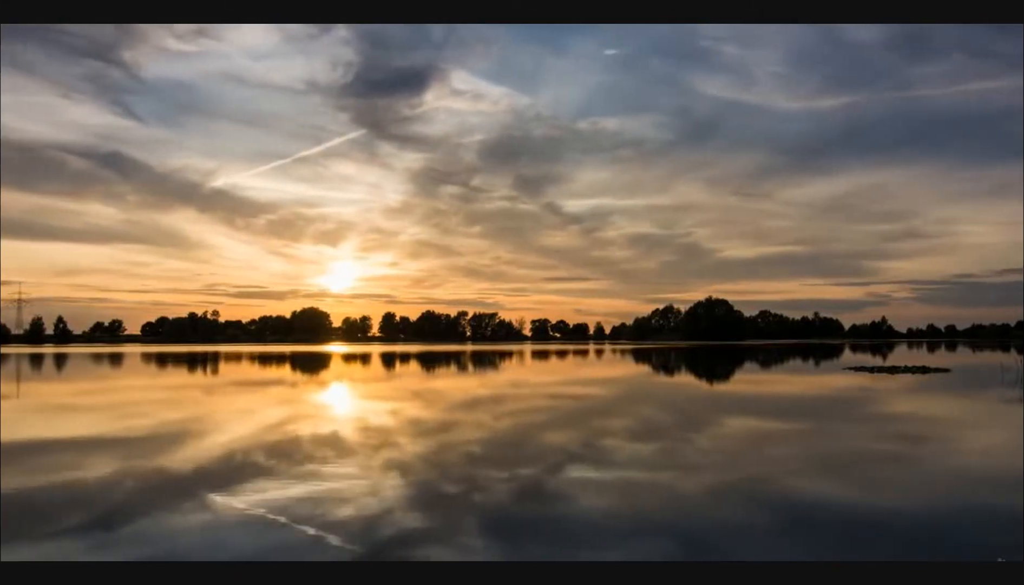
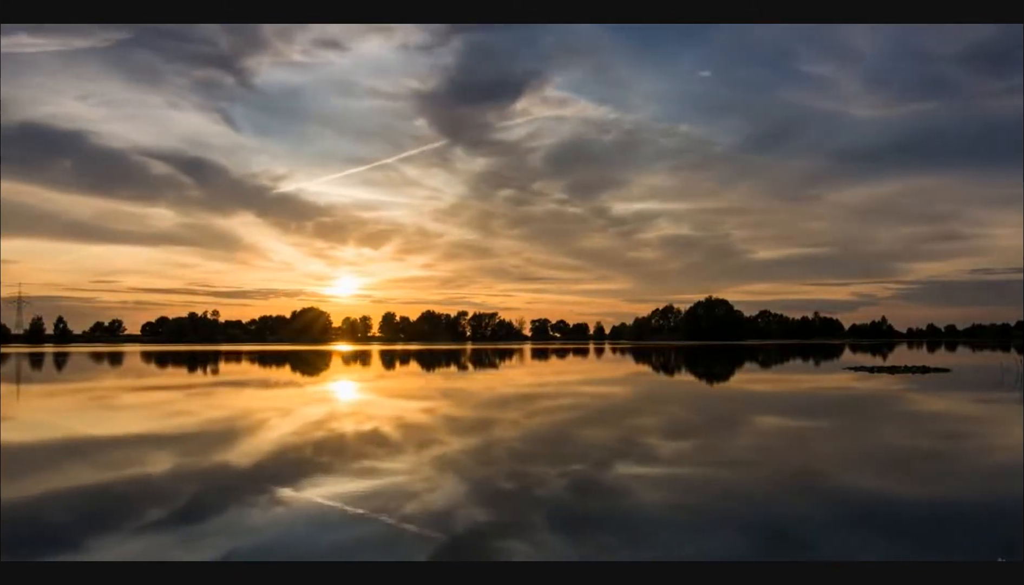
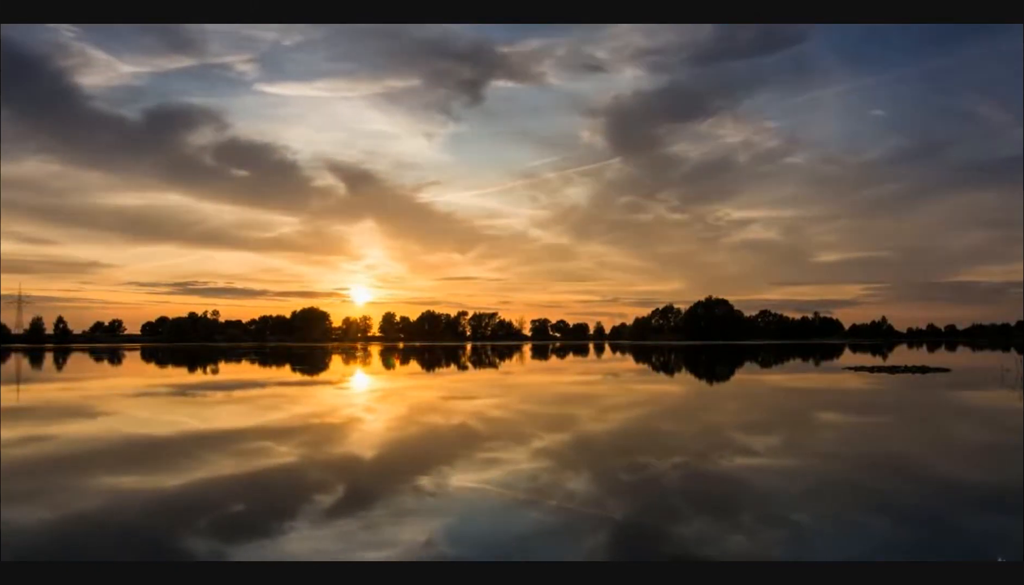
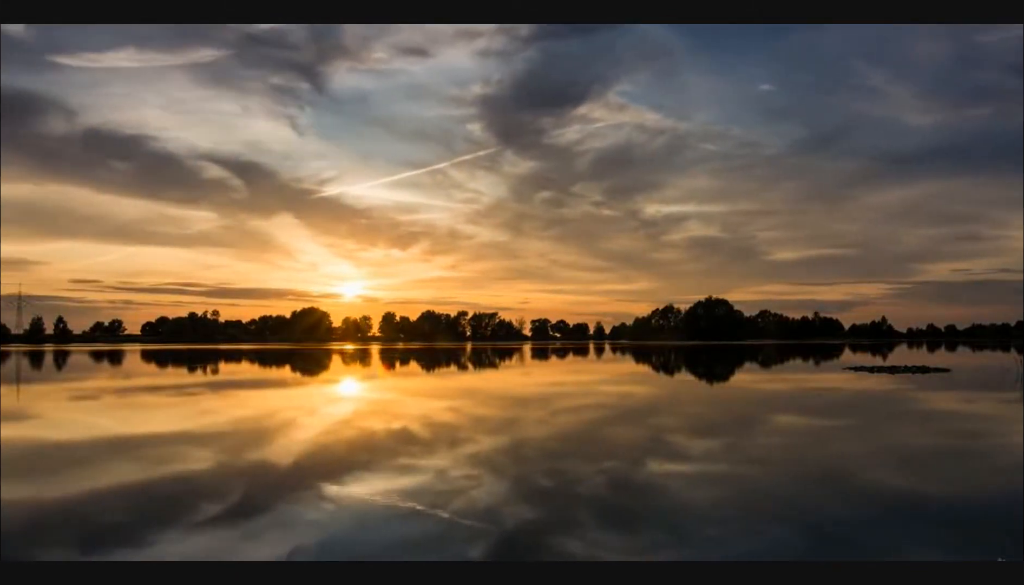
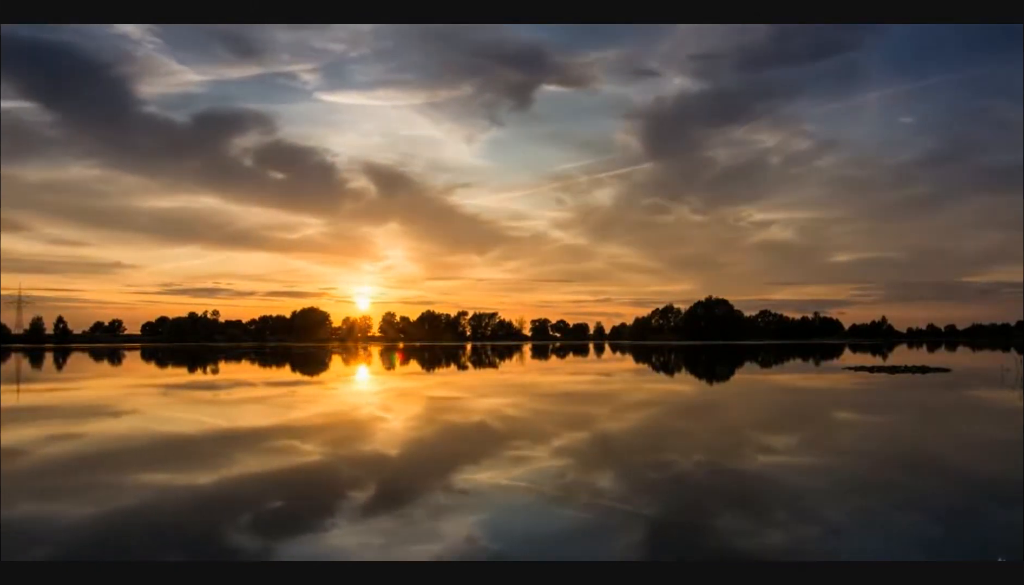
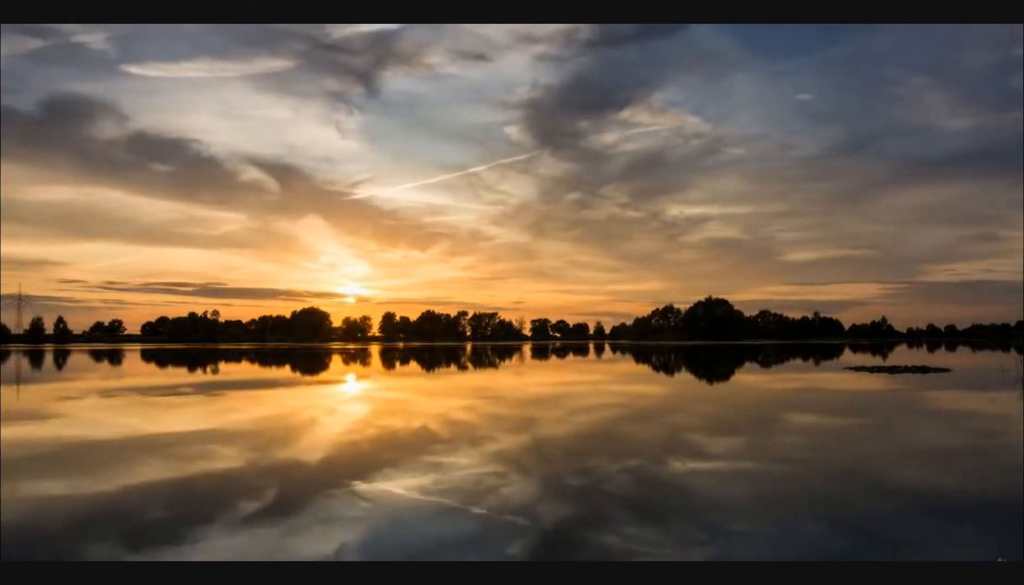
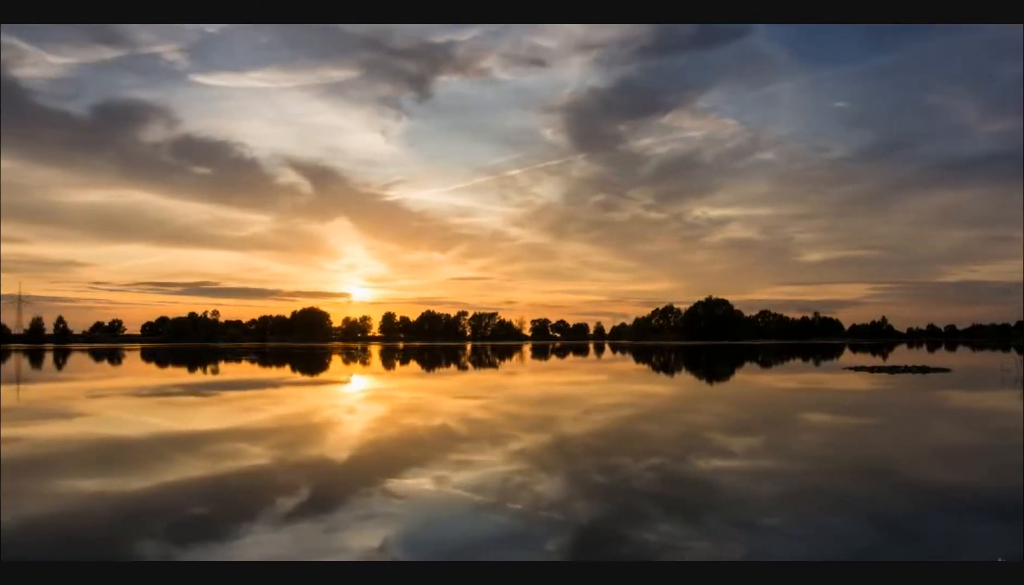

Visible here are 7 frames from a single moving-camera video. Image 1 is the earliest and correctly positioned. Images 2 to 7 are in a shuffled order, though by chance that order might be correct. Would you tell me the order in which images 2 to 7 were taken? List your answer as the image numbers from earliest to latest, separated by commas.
2, 4, 6, 7, 3, 5
